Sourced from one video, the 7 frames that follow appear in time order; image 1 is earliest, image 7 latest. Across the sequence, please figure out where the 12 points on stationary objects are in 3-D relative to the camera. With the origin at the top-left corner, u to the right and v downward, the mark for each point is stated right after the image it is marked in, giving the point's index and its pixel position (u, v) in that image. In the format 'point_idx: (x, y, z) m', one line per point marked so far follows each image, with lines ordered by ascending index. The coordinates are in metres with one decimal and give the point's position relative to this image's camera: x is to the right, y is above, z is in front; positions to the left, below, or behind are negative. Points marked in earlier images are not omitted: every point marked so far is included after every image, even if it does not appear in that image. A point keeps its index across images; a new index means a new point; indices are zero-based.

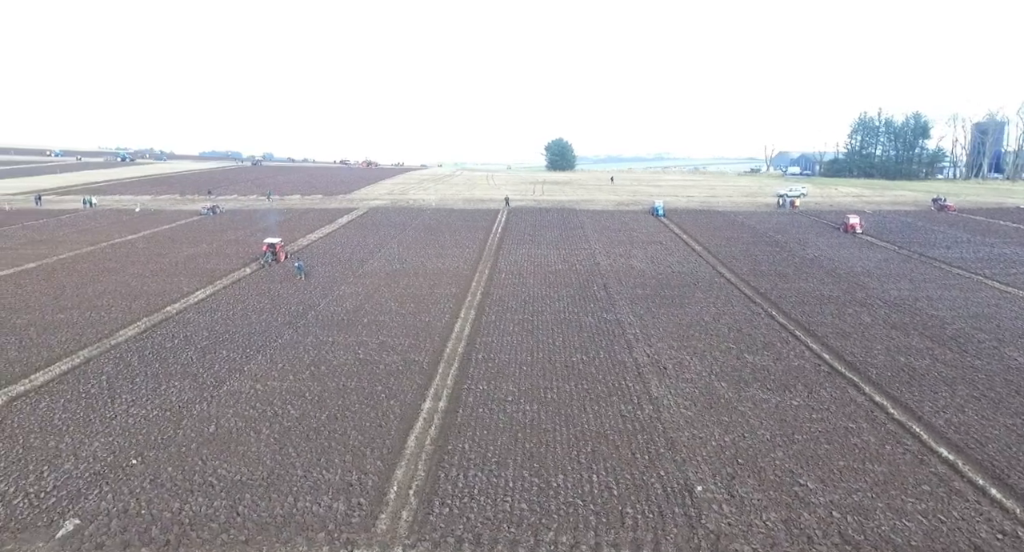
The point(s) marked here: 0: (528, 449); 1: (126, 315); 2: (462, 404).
0: (+0.2, -2.6, +8.2) m
1: (-10.1, -1.0, +14.4) m
2: (-0.9, -2.2, +9.5) m
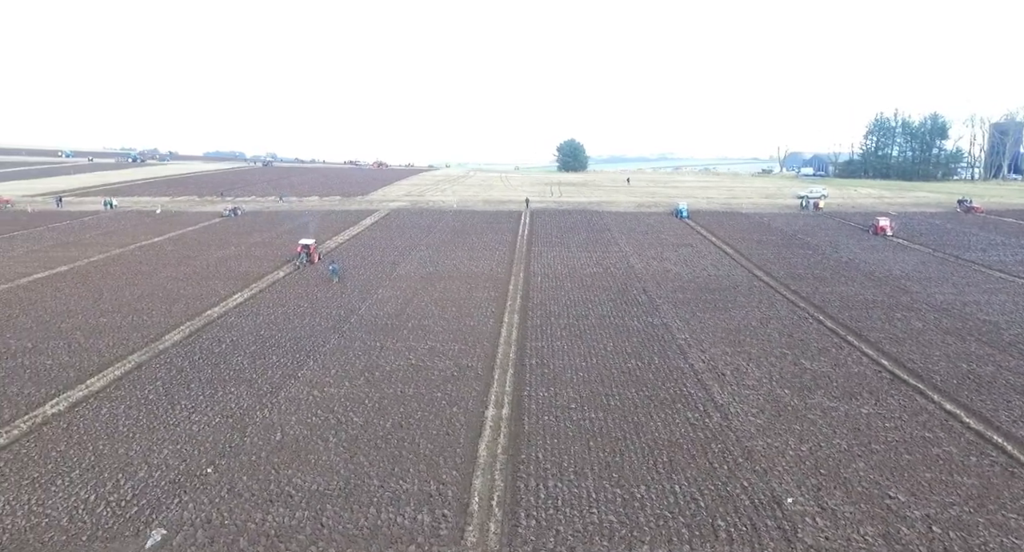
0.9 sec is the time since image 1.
0: (+1.3, -2.7, +8.1) m
1: (-8.9, -1.1, +14.4) m
2: (+0.2, -2.3, +9.4) m
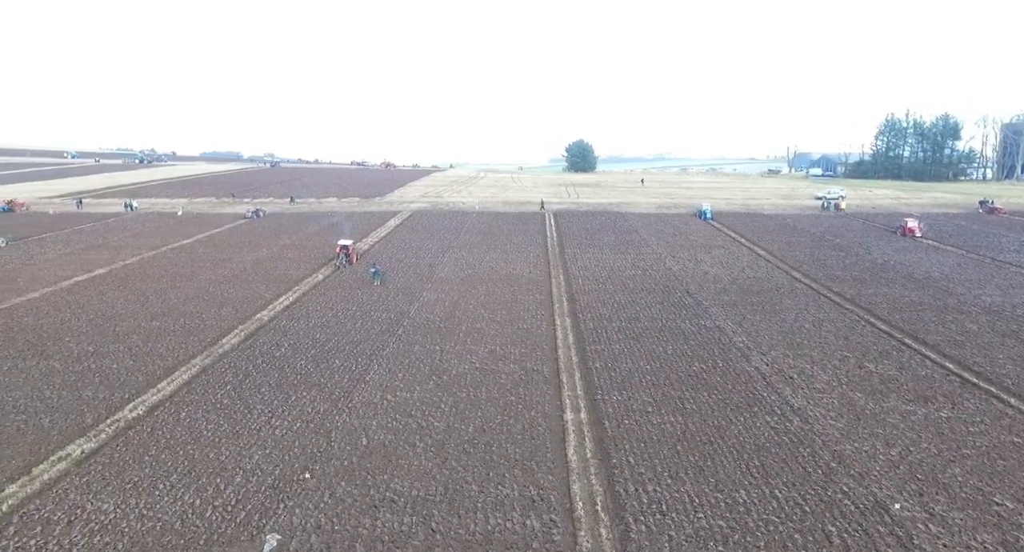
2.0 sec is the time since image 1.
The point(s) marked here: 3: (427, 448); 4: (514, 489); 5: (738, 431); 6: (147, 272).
0: (+2.7, -2.7, +8.1) m
1: (-7.6, -1.2, +14.4) m
2: (+1.6, -2.4, +9.5) m
3: (-1.3, -2.7, +8.6) m
4: (0.0, -2.9, +7.6) m
5: (+3.7, -2.5, +9.0) m
6: (-13.0, +0.2, +19.7) m
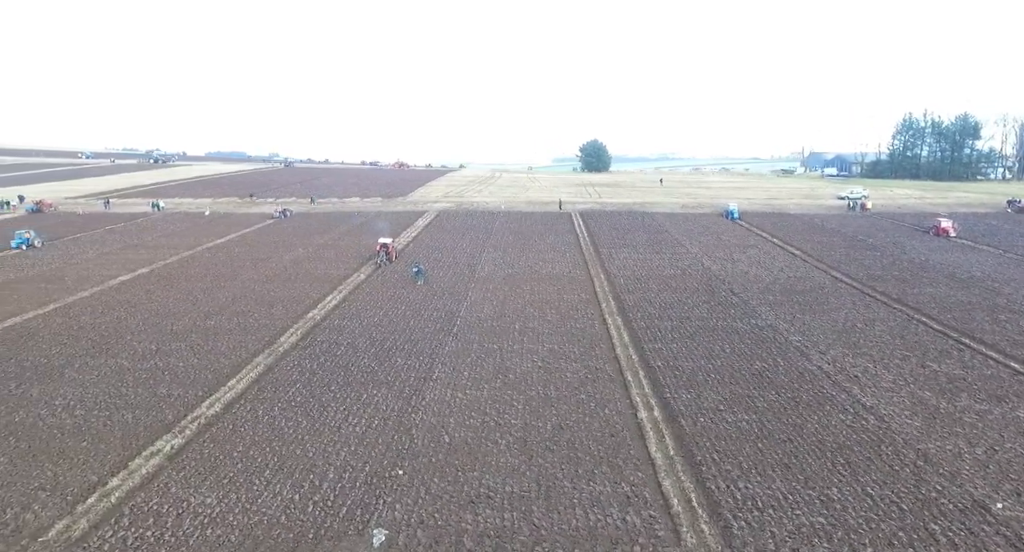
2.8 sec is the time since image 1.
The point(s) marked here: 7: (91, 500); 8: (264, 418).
0: (+4.0, -2.7, +8.2) m
1: (-6.3, -1.1, +14.6) m
2: (+2.9, -2.4, +9.6) m
3: (0.0, -2.7, +8.7) m
4: (+1.3, -2.9, +7.7) m
5: (+4.9, -2.5, +9.0) m
6: (-11.6, +0.2, +19.9) m
7: (-5.7, -3.0, +7.5) m
8: (-4.3, -2.5, +9.6) m
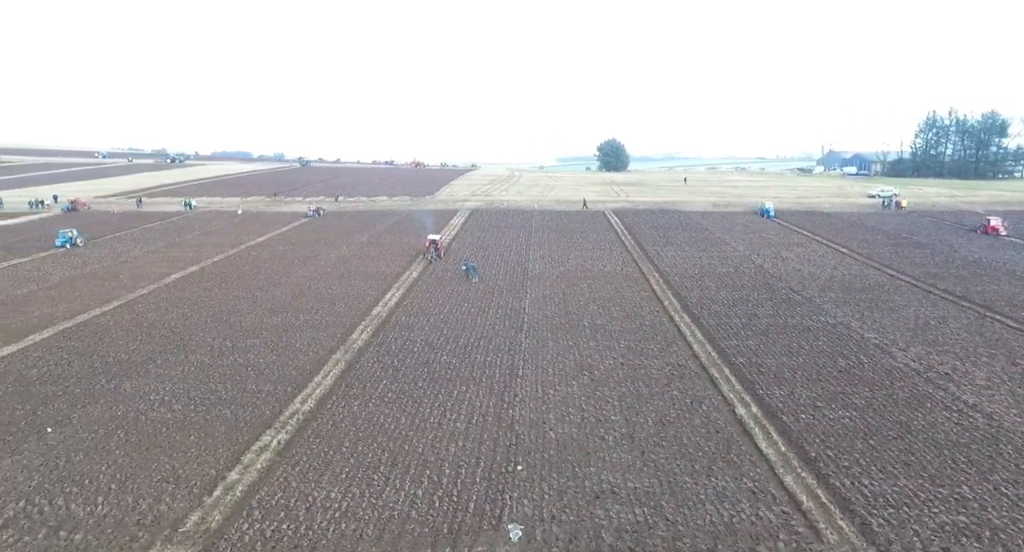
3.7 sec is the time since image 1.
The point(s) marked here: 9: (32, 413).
0: (+5.6, -2.6, +8.1) m
1: (-4.5, -1.1, +14.6) m
2: (+4.6, -2.3, +9.5) m
3: (+1.7, -2.6, +8.6) m
4: (+3.0, -2.8, +7.6) m
5: (+6.6, -2.4, +8.9) m
6: (-9.8, +0.3, +20.0) m
7: (-4.0, -2.9, +7.5) m
8: (-2.6, -2.4, +9.6) m
9: (-8.3, -2.4, +9.6) m
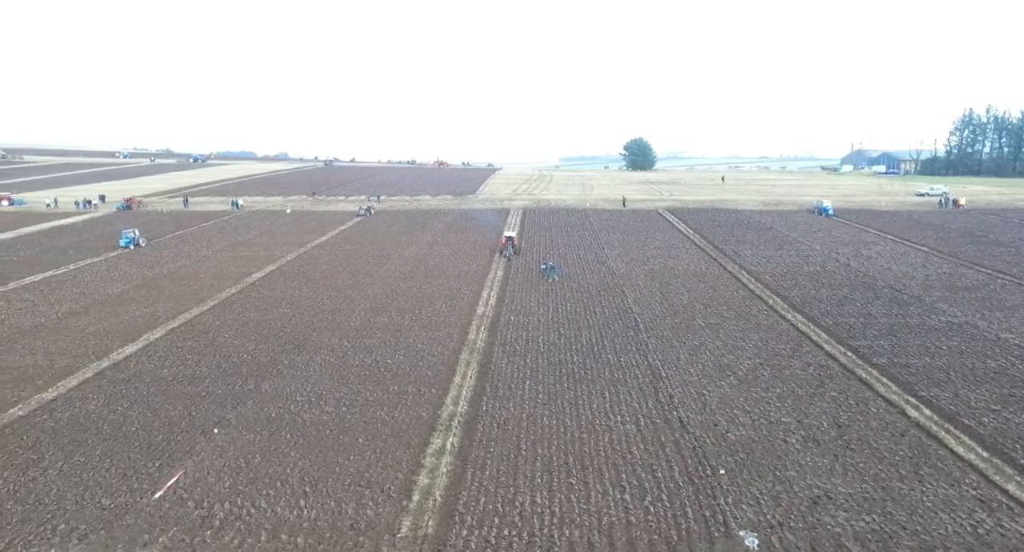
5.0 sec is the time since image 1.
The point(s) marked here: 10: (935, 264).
0: (+8.4, -2.6, +7.7) m
1: (-1.7, -1.0, +14.4) m
2: (+7.3, -2.3, +9.1) m
3: (+4.4, -2.6, +8.4) m
4: (+5.7, -2.8, +7.3) m
5: (+9.4, -2.4, +8.6) m
6: (-6.9, +0.3, +19.9) m
7: (-1.3, -2.9, +7.3) m
8: (+0.2, -2.3, +9.3) m
9: (-5.5, -2.3, +9.5) m
10: (+14.8, +0.4, +19.5) m
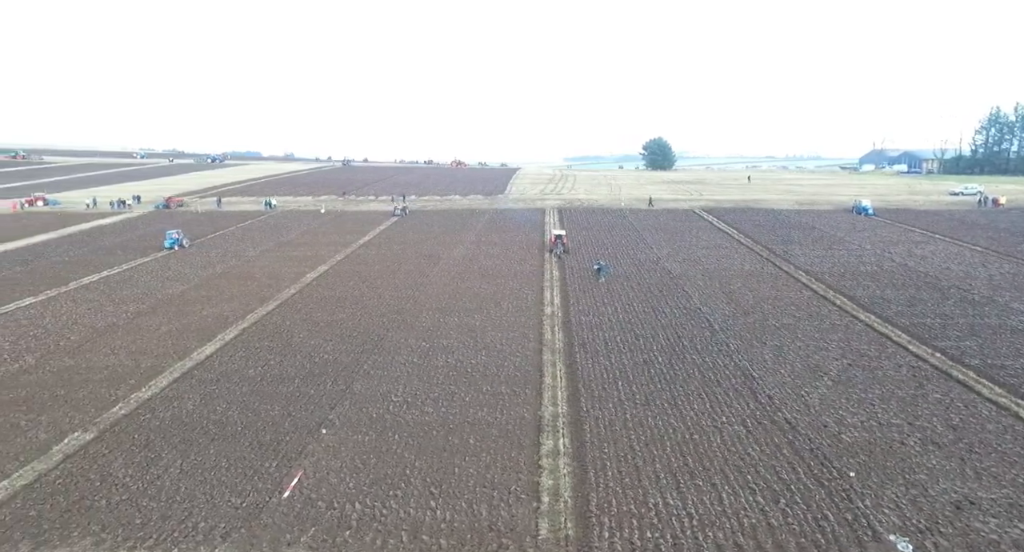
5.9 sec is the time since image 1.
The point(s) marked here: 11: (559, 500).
0: (+10.1, -2.6, +7.5) m
1: (+0.1, -1.0, +14.3) m
2: (+9.0, -2.3, +9.0) m
3: (+6.1, -2.5, +8.2) m
4: (+7.4, -2.8, +7.2) m
5: (+11.1, -2.4, +8.4) m
6: (-5.1, +0.3, +19.8) m
7: (+0.4, -2.9, +7.2) m
8: (+1.9, -2.3, +9.2) m
9: (-3.8, -2.3, +9.4) m
10: (+16.6, +0.4, +19.2) m
11: (+0.6, -2.9, +7.2) m
